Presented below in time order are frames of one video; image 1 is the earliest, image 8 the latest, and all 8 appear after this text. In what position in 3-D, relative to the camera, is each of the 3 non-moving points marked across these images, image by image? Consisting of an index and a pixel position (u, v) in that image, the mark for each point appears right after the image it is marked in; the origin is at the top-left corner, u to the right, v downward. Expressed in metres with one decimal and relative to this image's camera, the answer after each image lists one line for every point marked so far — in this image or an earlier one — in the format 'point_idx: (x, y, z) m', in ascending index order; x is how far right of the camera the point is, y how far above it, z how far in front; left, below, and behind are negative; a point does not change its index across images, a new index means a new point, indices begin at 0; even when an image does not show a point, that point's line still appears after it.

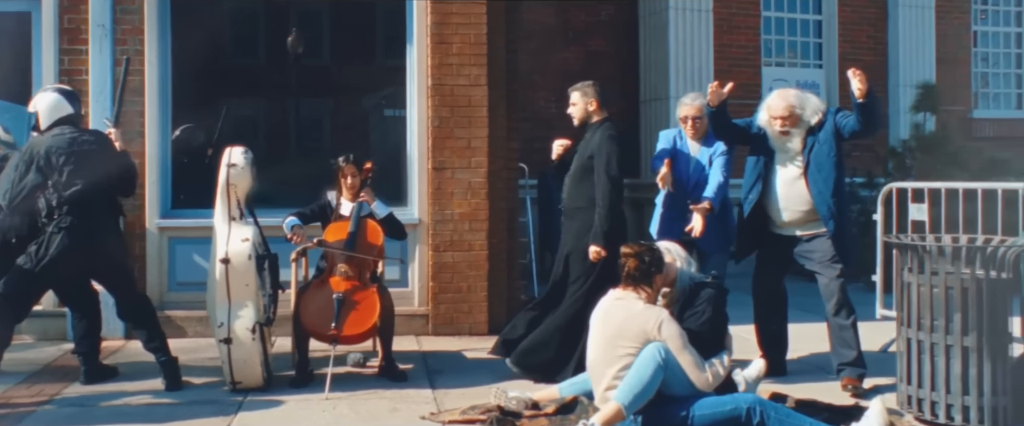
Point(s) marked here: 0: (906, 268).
0: (+1.9, -0.3, +5.2) m
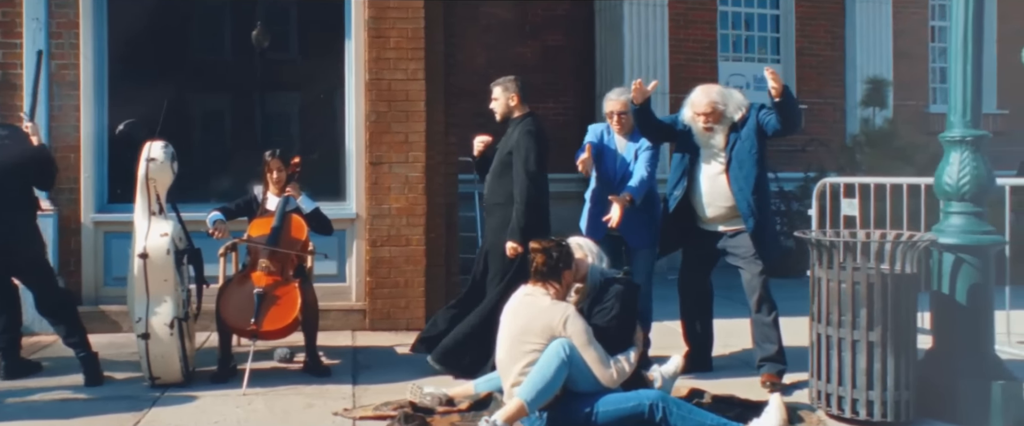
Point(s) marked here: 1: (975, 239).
0: (+1.5, -0.2, +5.2) m
1: (+2.3, -0.1, +5.2) m
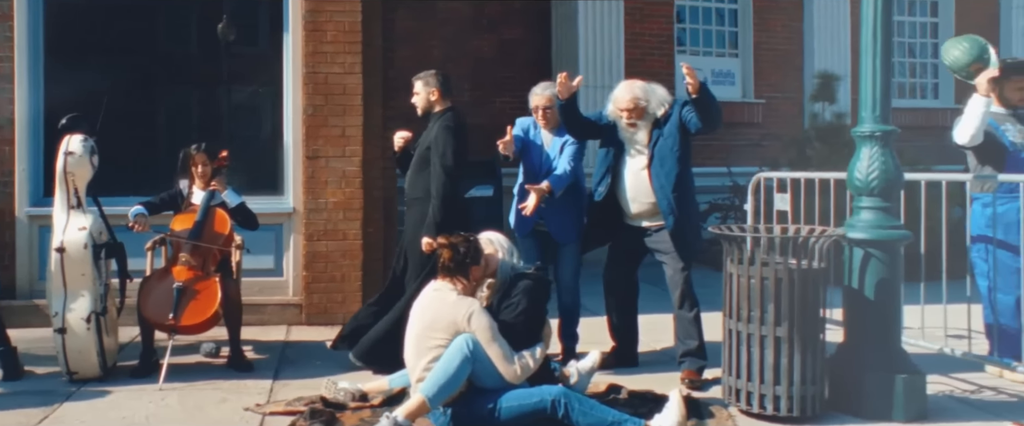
0: (+1.1, -0.2, +5.2) m
1: (+1.8, -0.1, +5.2) m
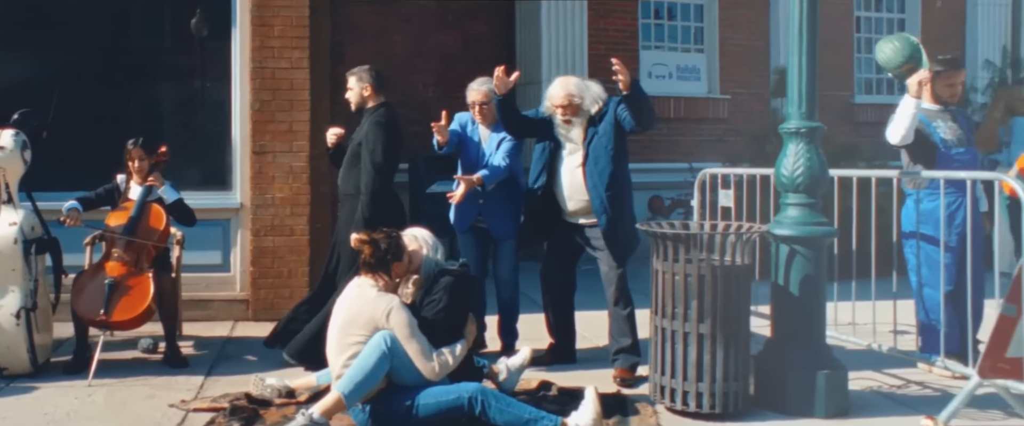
0: (+0.7, -0.2, +5.2) m
1: (+1.5, -0.1, +5.2) m
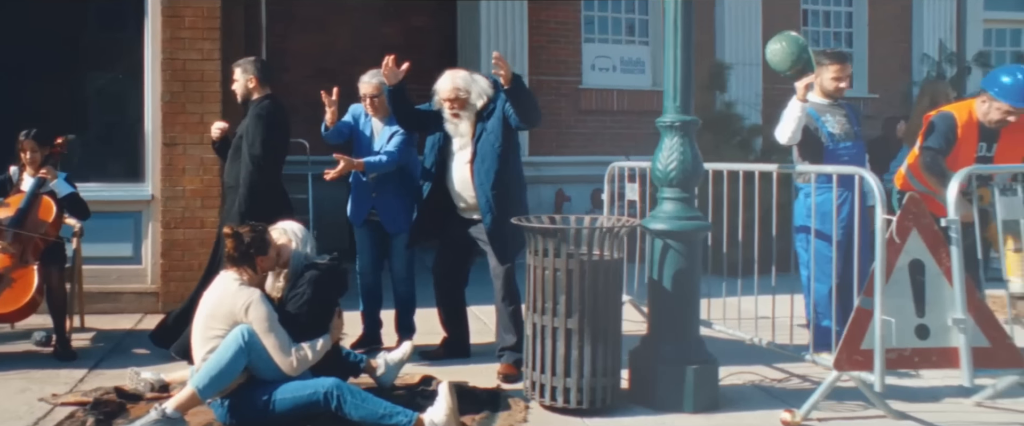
0: (+0.1, -0.2, +5.2) m
1: (+0.8, -0.1, +5.2) m
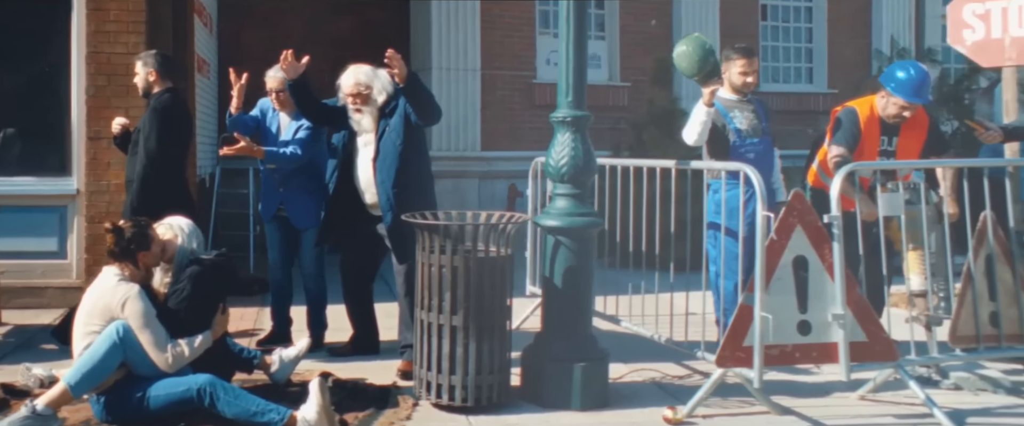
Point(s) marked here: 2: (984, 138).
0: (-0.4, -0.2, +5.2) m
1: (+0.3, 0.0, +5.2) m
2: (+2.6, +0.4, +5.9) m
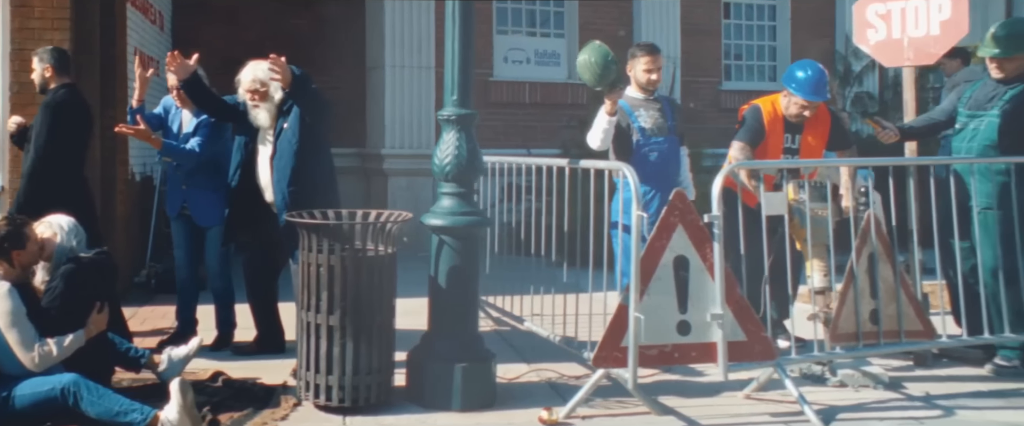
0: (-1.0, -0.2, +5.1) m
1: (-0.3, 0.0, +5.2) m
2: (+2.0, +0.4, +5.9) m
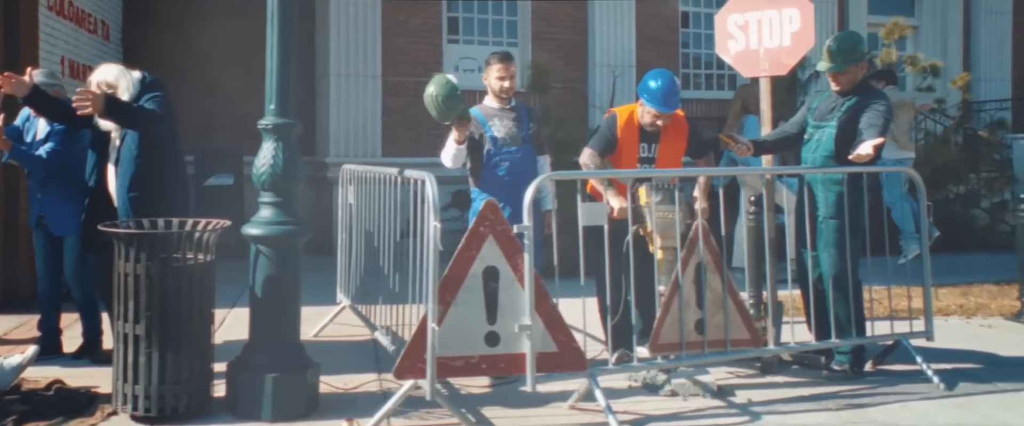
0: (-1.9, -0.2, +5.2) m
1: (-1.1, -0.1, +5.1) m
2: (+1.2, +0.4, +5.8) m
